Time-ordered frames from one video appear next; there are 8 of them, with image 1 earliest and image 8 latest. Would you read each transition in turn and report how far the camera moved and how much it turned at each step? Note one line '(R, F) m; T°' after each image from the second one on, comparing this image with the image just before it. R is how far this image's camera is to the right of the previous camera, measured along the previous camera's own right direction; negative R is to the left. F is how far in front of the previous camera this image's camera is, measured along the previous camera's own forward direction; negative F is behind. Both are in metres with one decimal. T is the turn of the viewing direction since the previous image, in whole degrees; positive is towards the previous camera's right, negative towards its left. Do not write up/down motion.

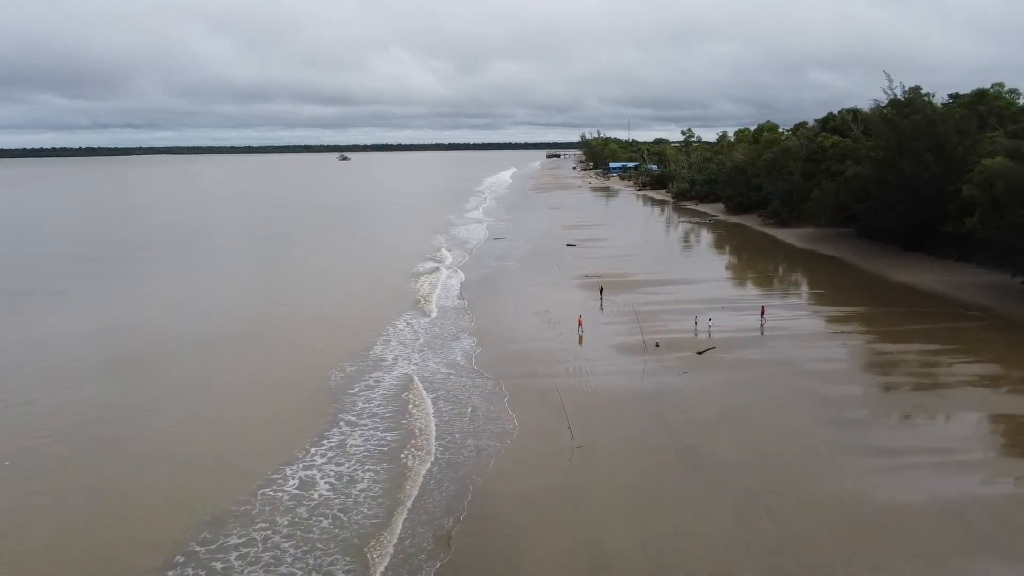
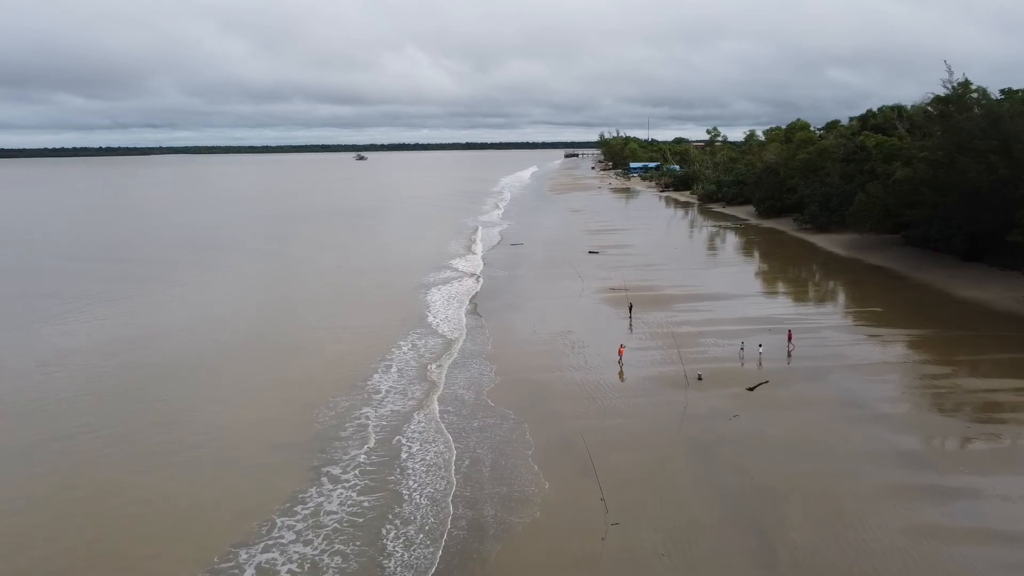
(0.0, +2.4) m; -1°
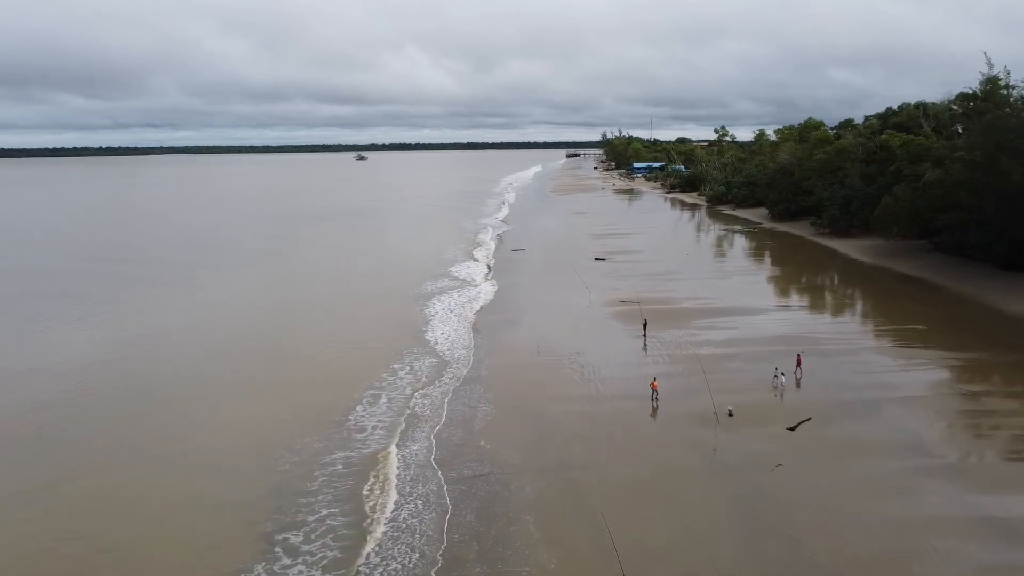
(0.0, +2.0) m; 0°
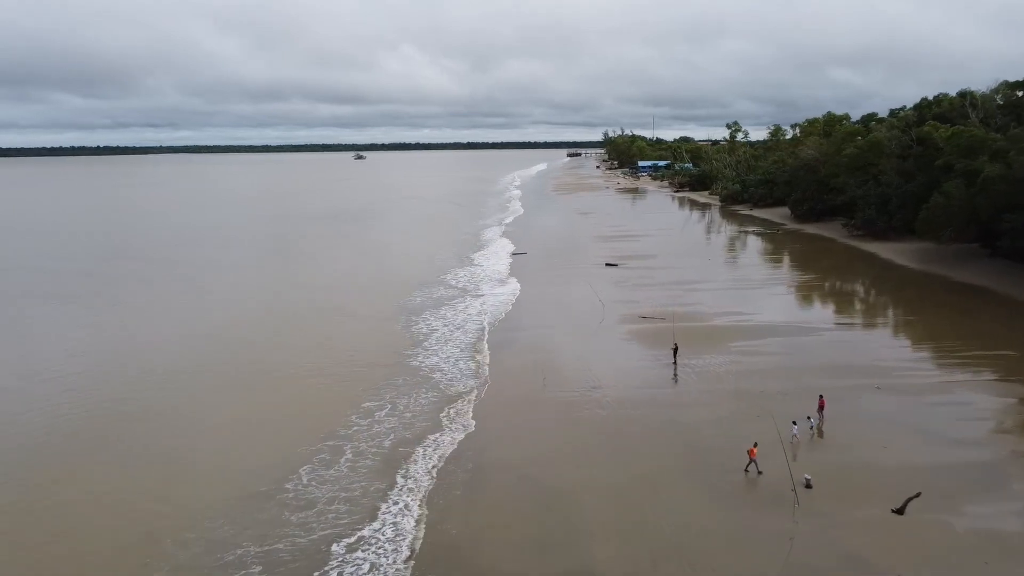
(0.0, +3.3) m; 0°
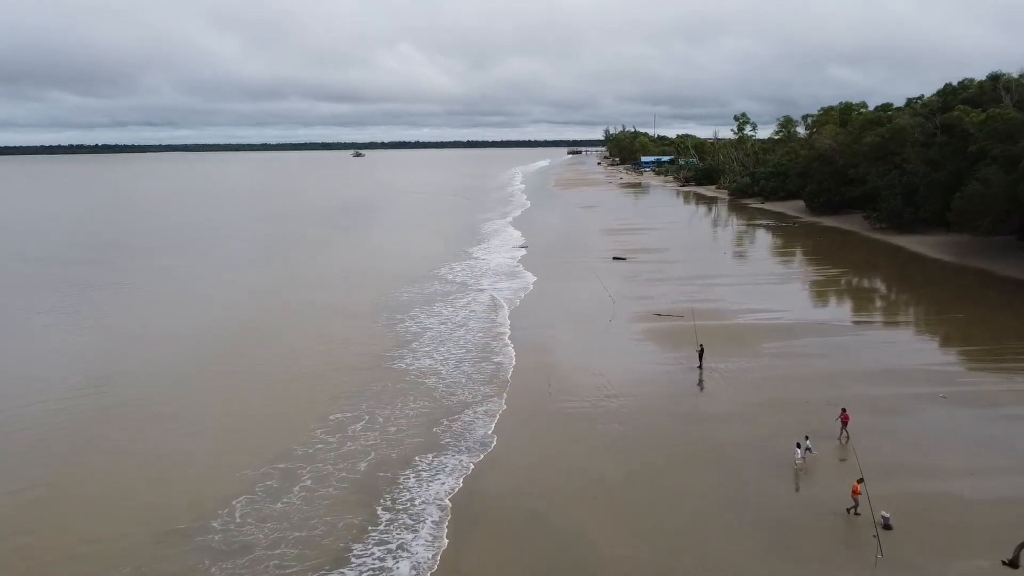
(0.0, +2.0) m; 0°
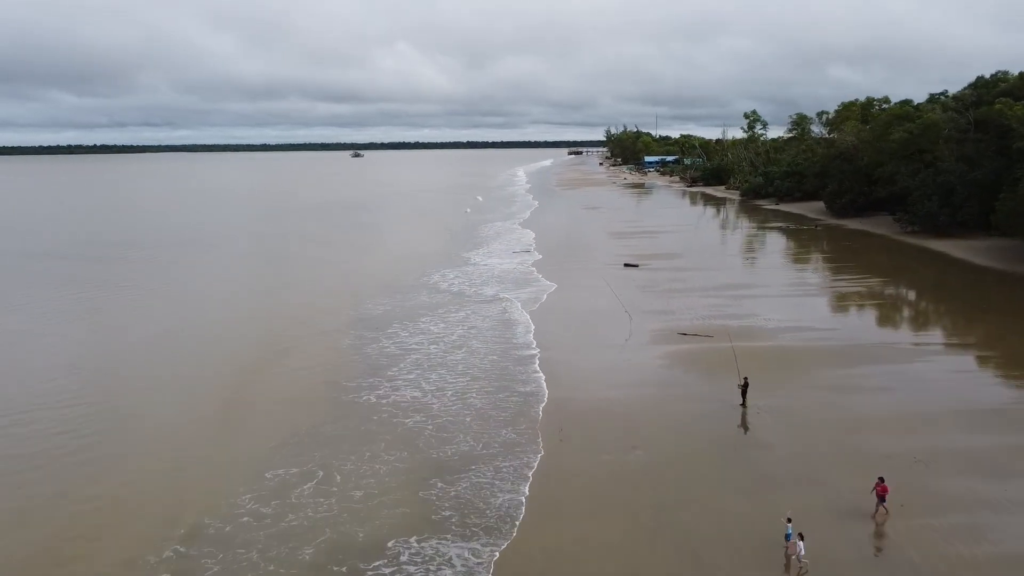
(0.0, +2.3) m; 0°
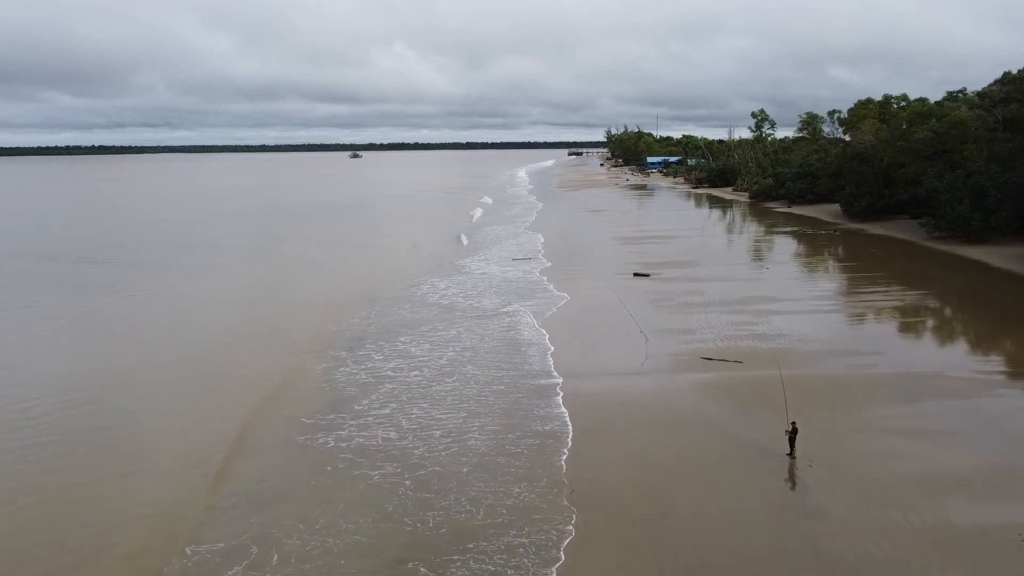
(0.0, +1.8) m; 0°
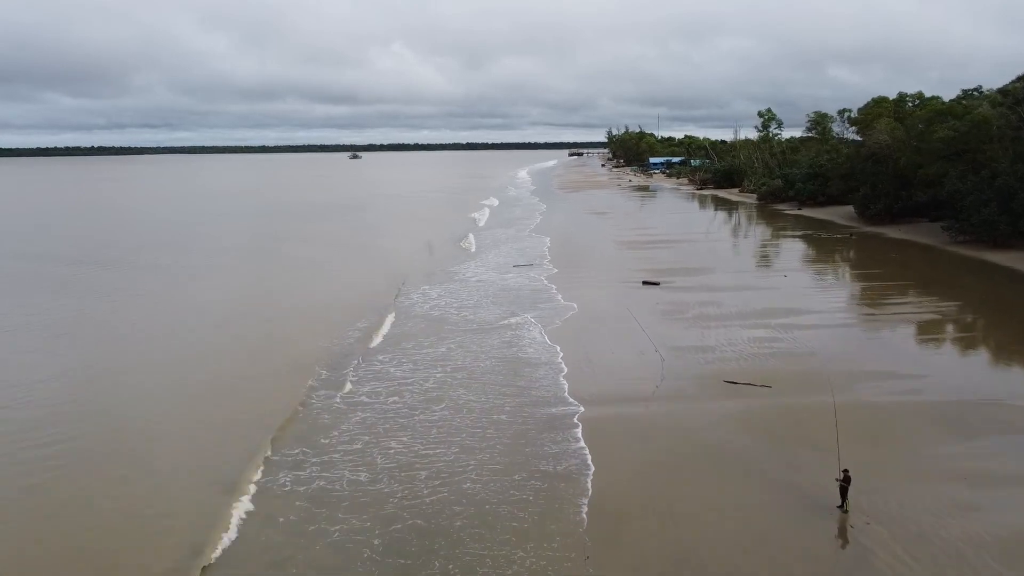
(0.0, +1.3) m; 0°
